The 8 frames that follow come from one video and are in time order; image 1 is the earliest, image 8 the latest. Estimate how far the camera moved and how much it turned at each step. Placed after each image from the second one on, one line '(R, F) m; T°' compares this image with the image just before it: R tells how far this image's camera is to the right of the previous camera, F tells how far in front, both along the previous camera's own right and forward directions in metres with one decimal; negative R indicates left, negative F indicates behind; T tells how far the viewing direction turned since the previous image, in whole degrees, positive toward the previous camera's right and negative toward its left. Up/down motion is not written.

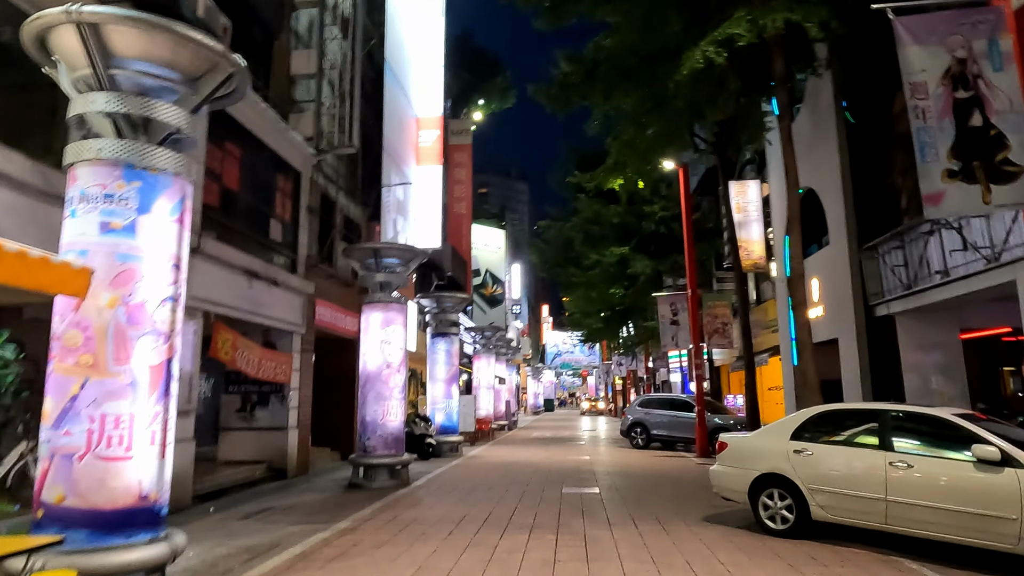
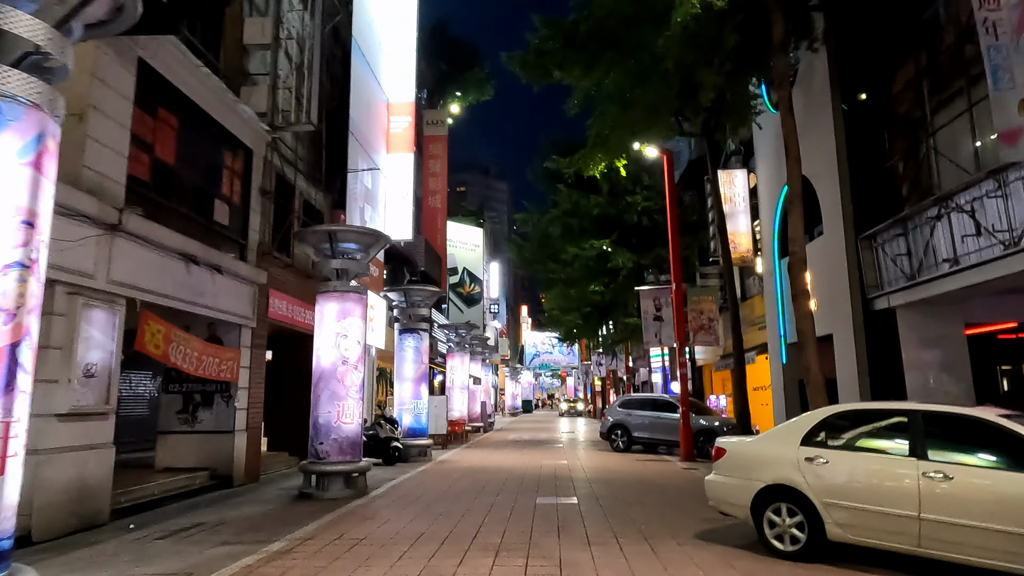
(+0.2, +1.2) m; +2°
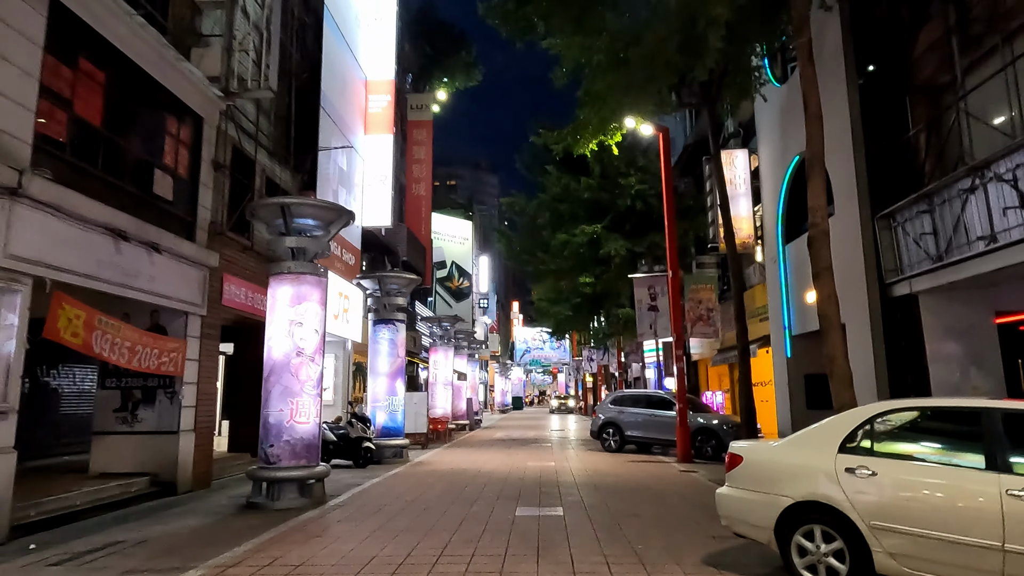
(+0.2, +1.3) m; +1°
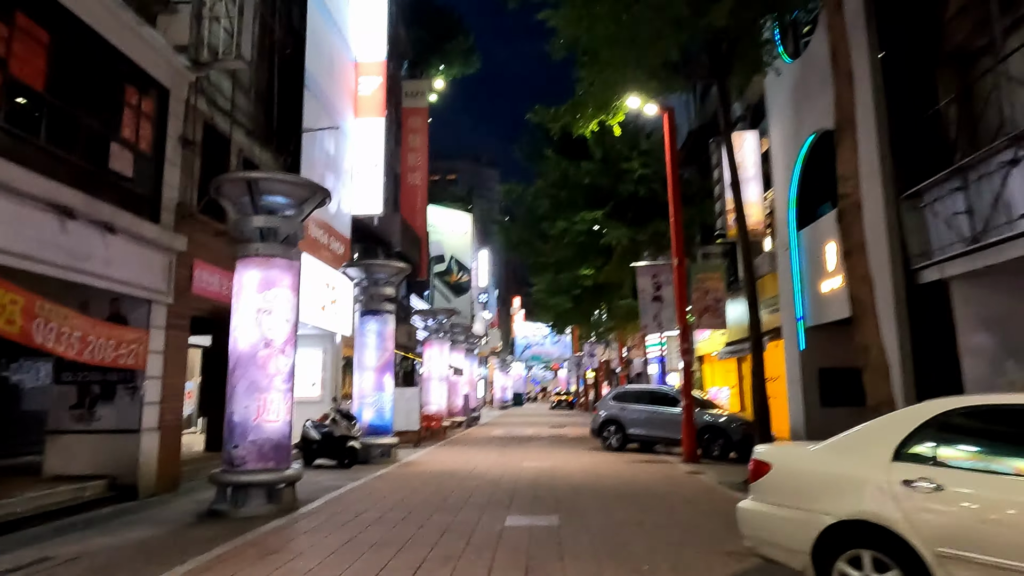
(+0.1, +0.9) m; 0°
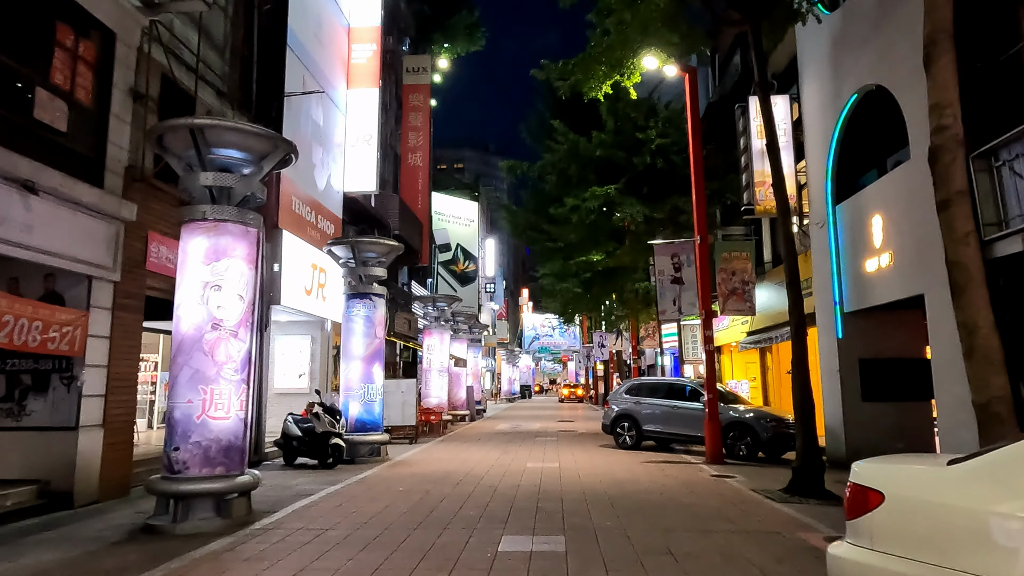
(+0.1, +1.5) m; -1°
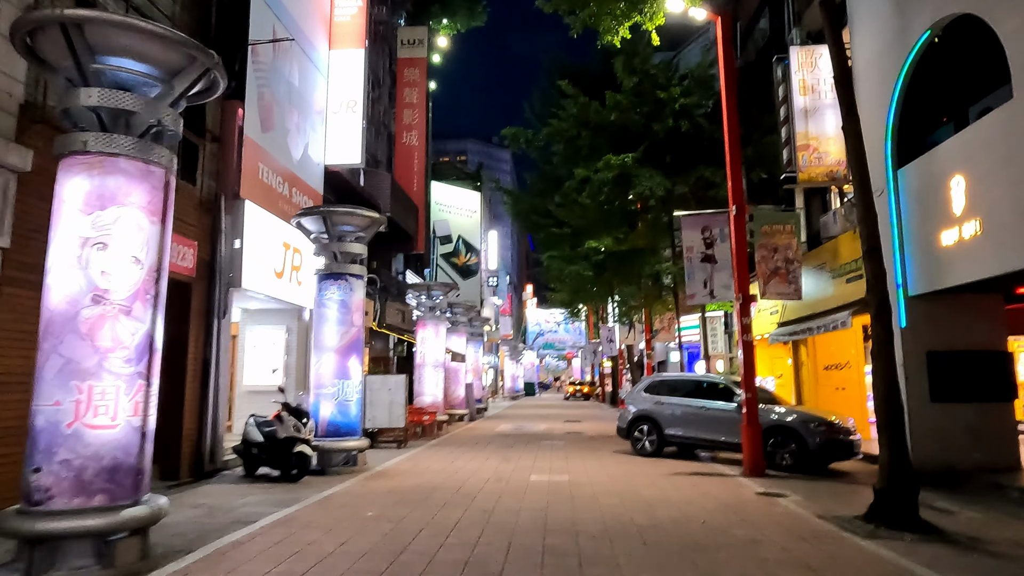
(0.0, +2.1) m; 0°
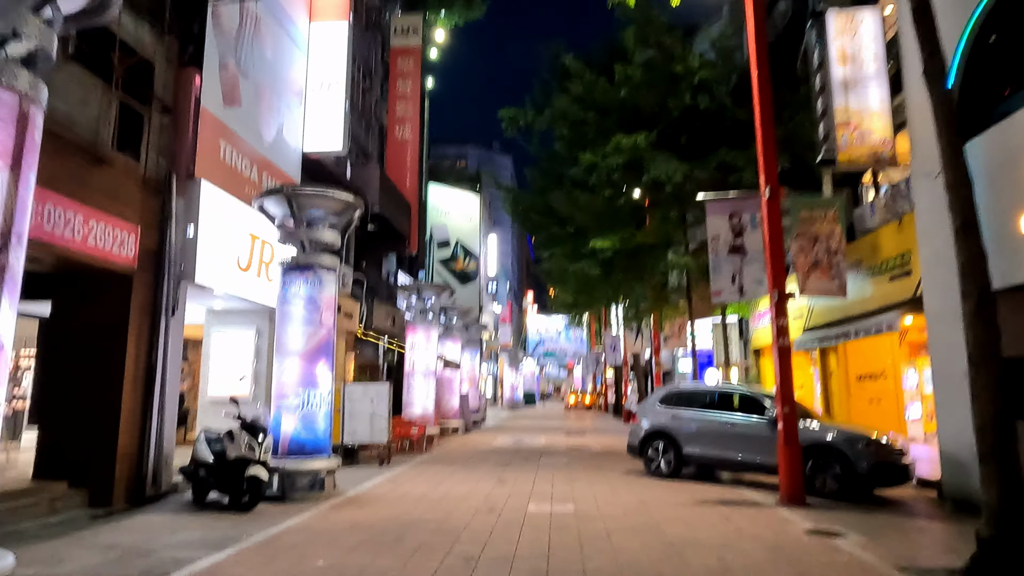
(+0.1, +1.6) m; 0°
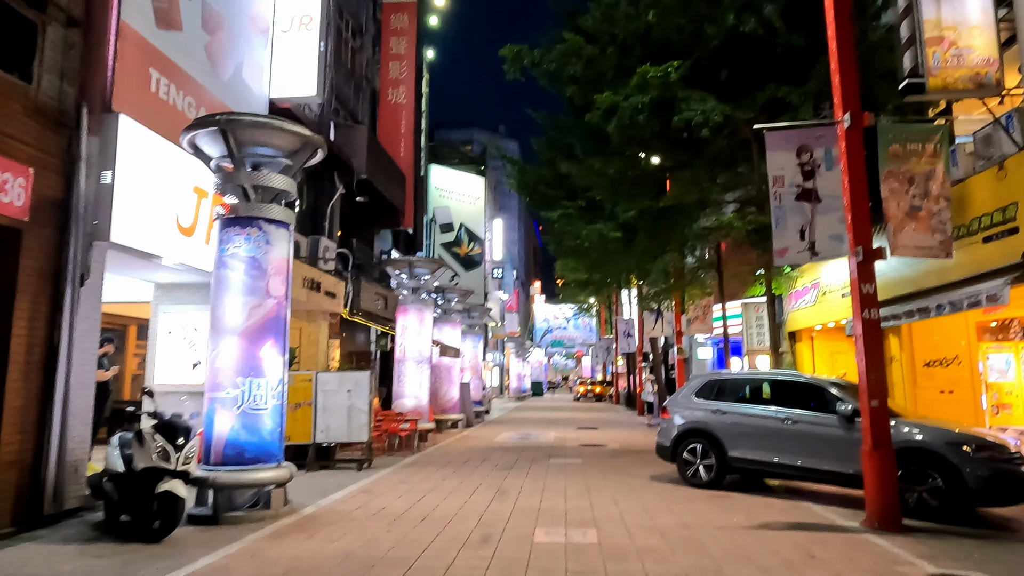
(+0.1, +2.2) m; -1°
